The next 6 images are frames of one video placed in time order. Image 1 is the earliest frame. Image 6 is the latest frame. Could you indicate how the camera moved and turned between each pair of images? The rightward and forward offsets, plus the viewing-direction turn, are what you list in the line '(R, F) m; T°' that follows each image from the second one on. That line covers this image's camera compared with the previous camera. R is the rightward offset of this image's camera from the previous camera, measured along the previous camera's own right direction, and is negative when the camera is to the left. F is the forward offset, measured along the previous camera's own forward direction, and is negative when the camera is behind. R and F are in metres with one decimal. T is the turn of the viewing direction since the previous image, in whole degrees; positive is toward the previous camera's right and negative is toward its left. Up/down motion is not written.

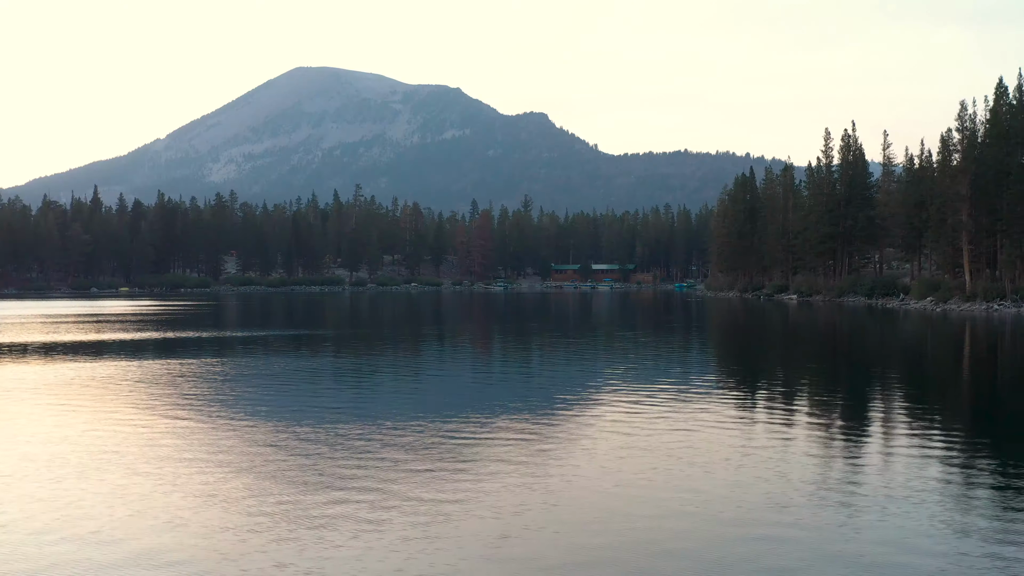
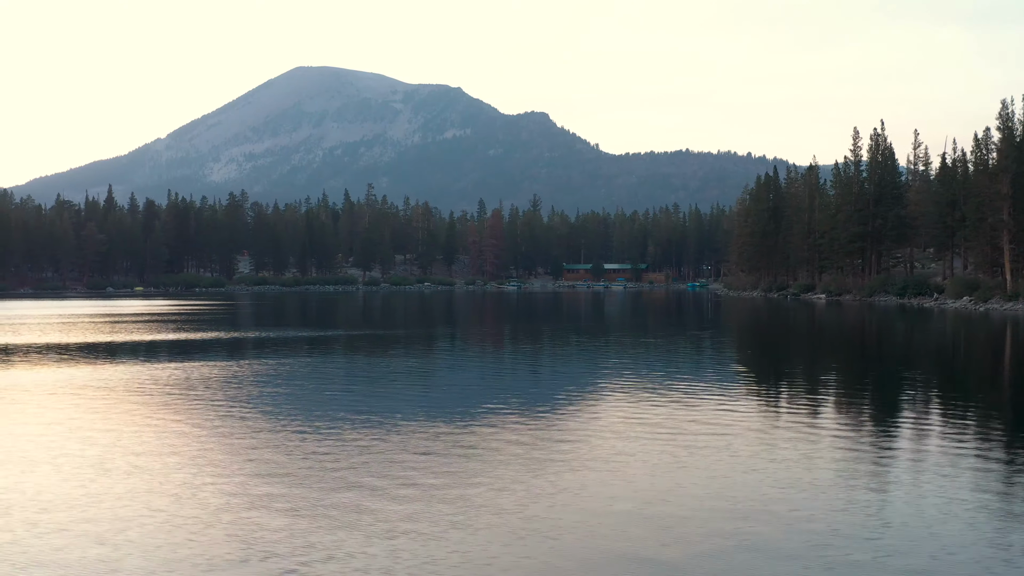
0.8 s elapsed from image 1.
(-3.2, +0.3) m; 0°
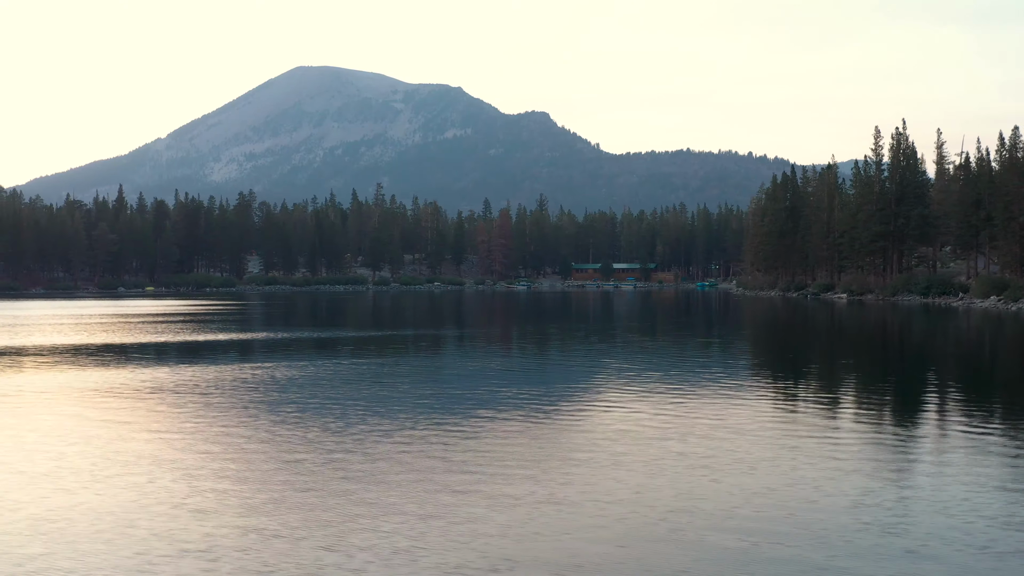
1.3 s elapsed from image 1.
(-2.4, +0.2) m; 0°
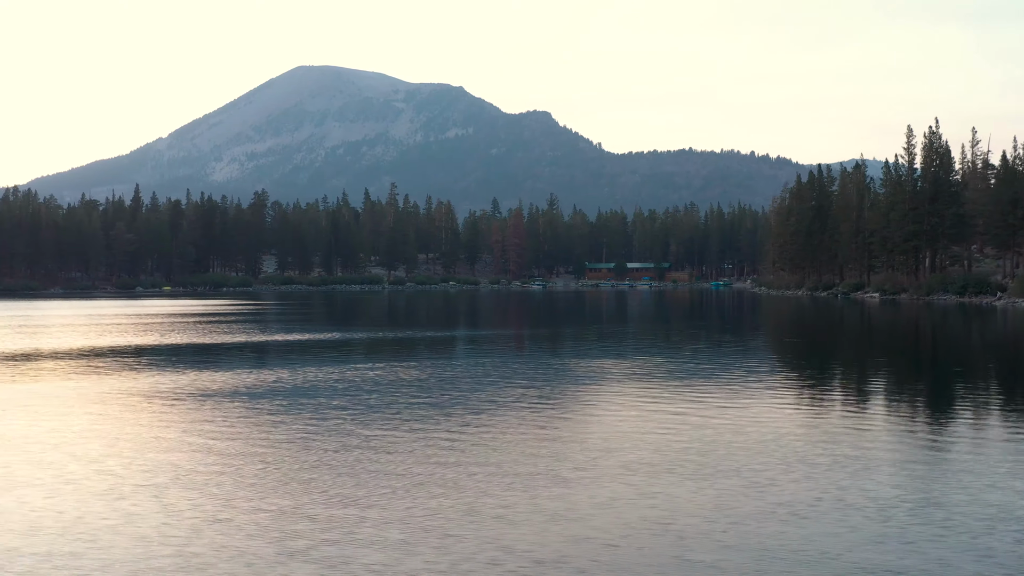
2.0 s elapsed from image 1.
(-3.5, +0.3) m; 0°
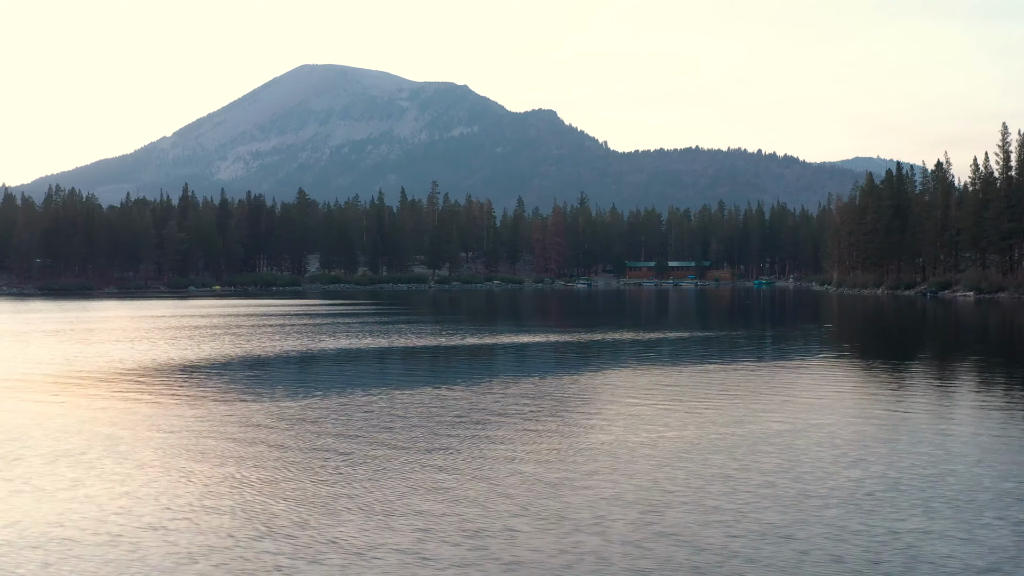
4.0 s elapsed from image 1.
(-10.0, +1.0) m; 0°
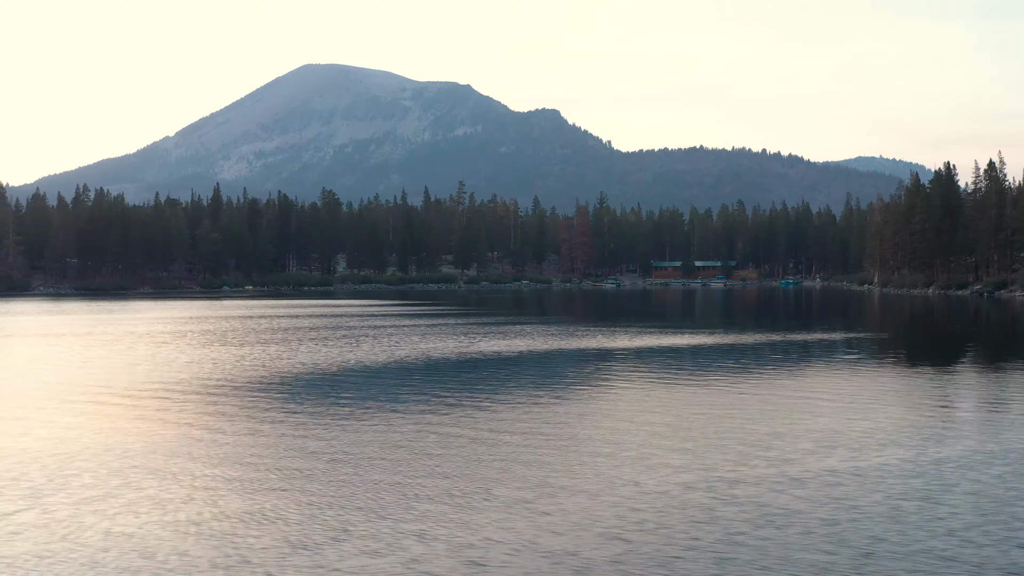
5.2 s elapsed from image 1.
(-6.4, +0.5) m; 0°
